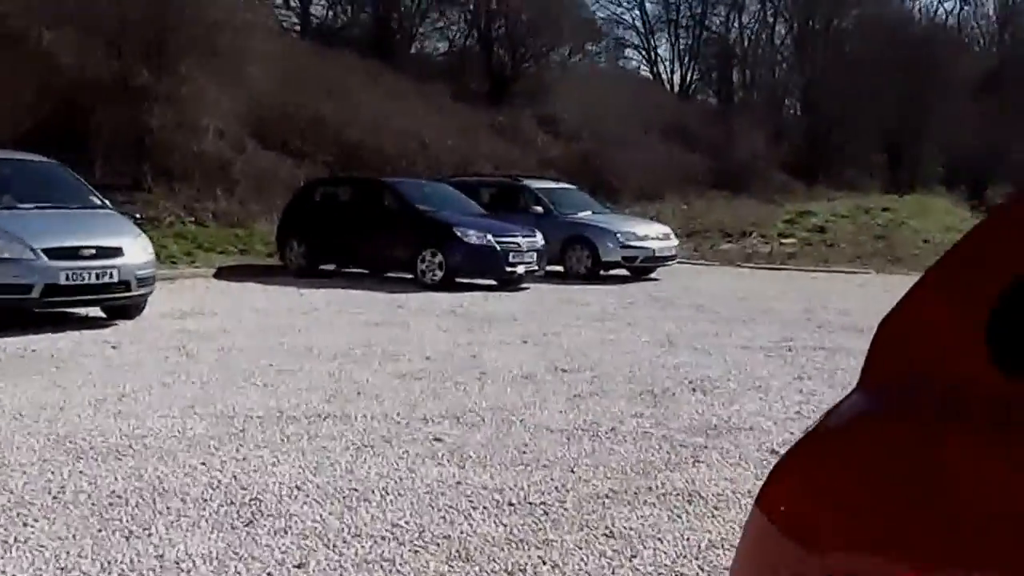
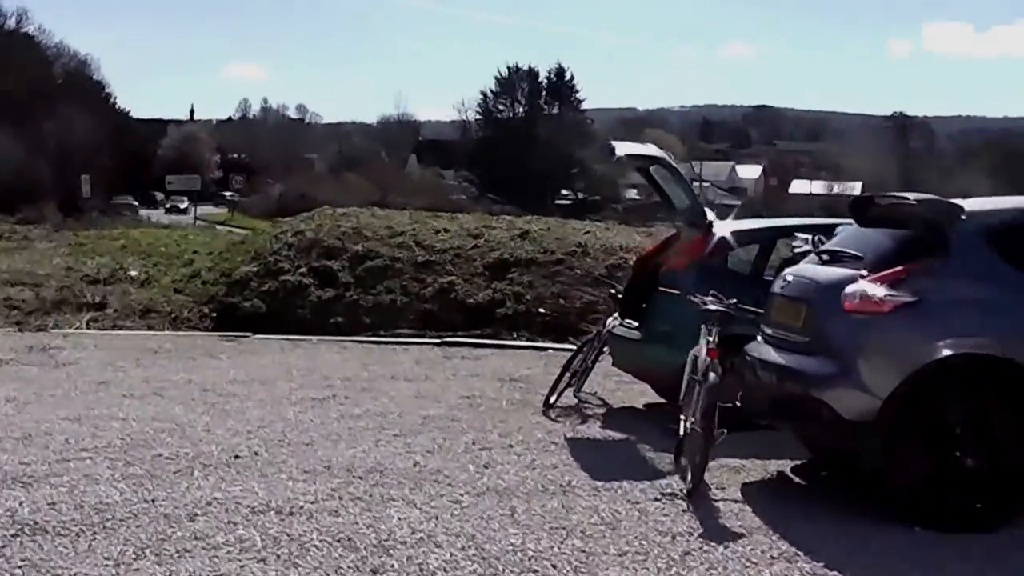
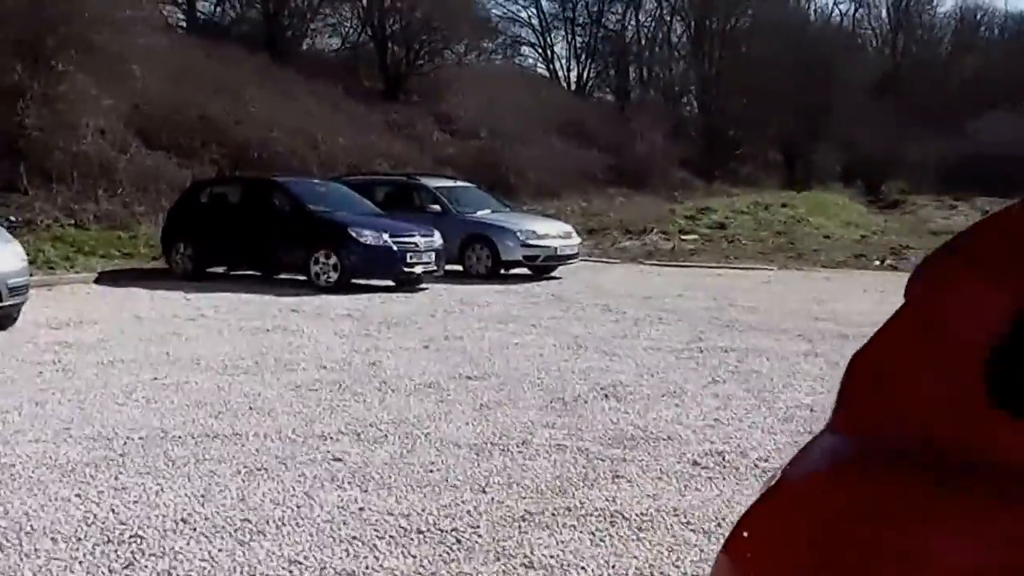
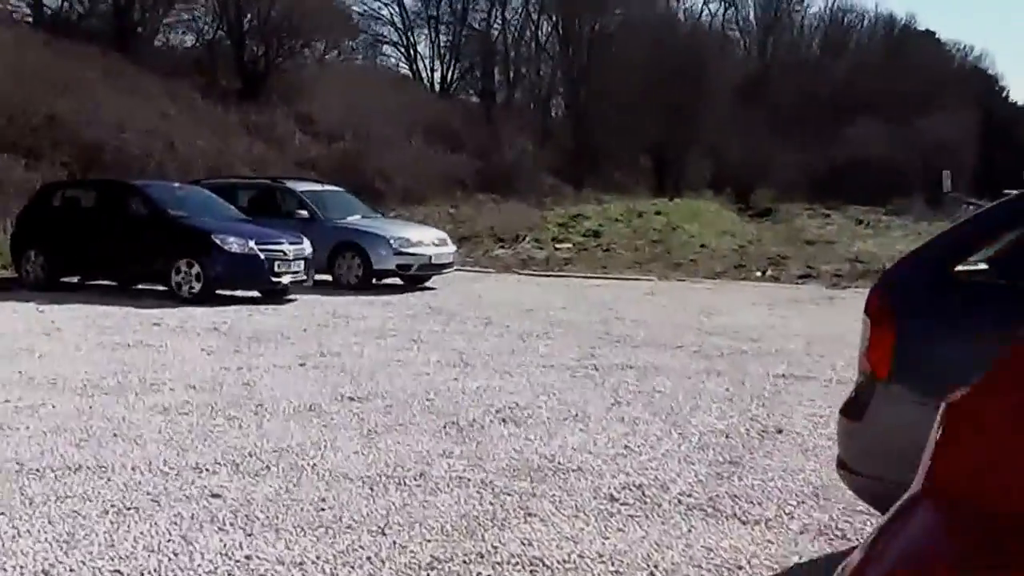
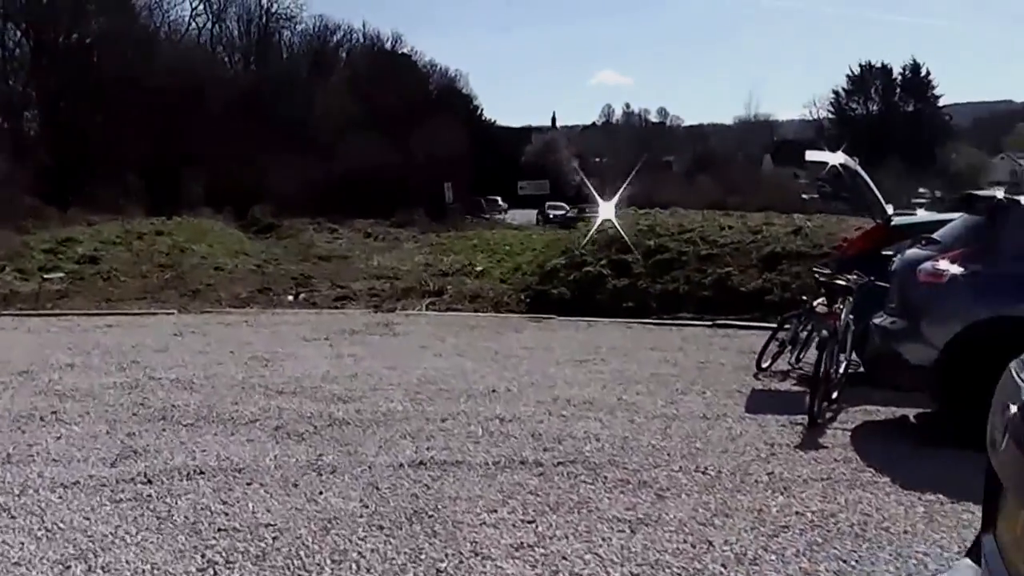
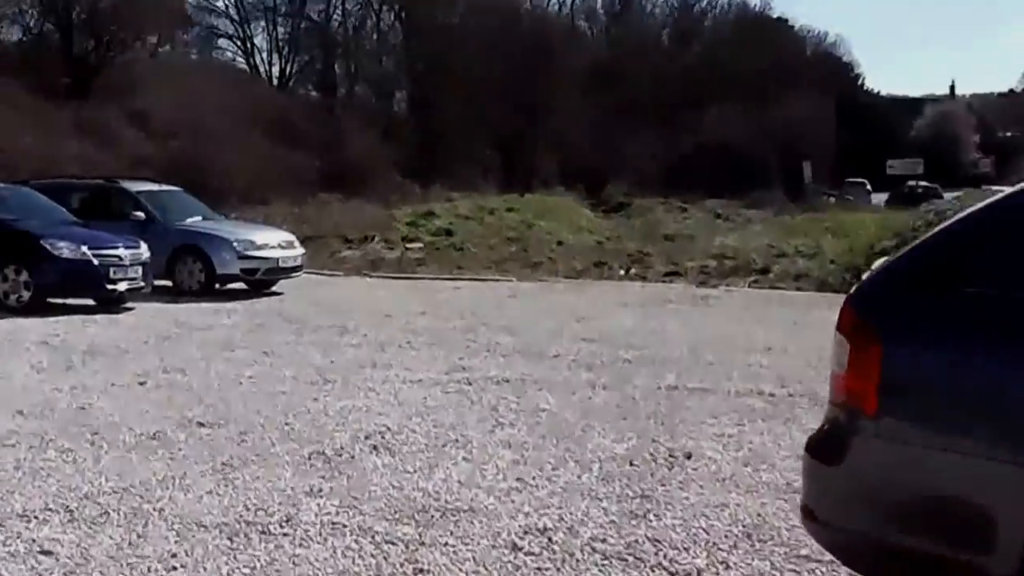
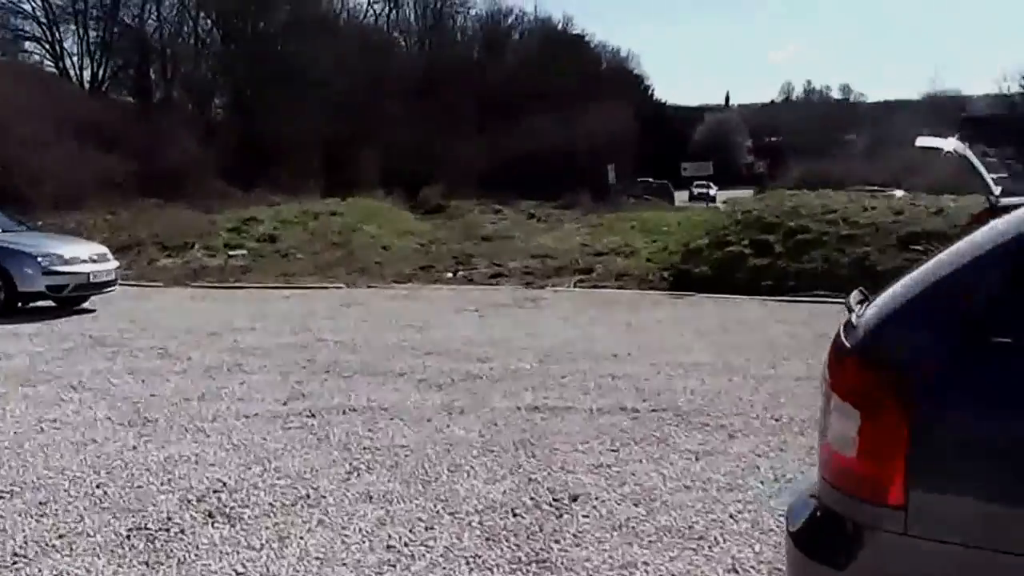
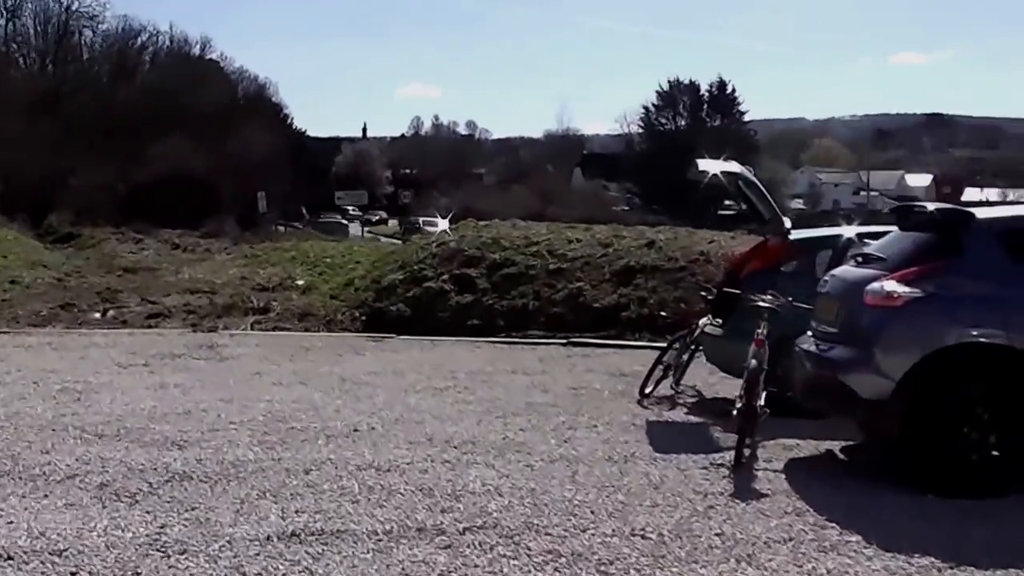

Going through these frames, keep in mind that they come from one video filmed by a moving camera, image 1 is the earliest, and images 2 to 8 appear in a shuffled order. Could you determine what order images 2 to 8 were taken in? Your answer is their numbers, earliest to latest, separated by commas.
3, 4, 6, 7, 5, 8, 2
